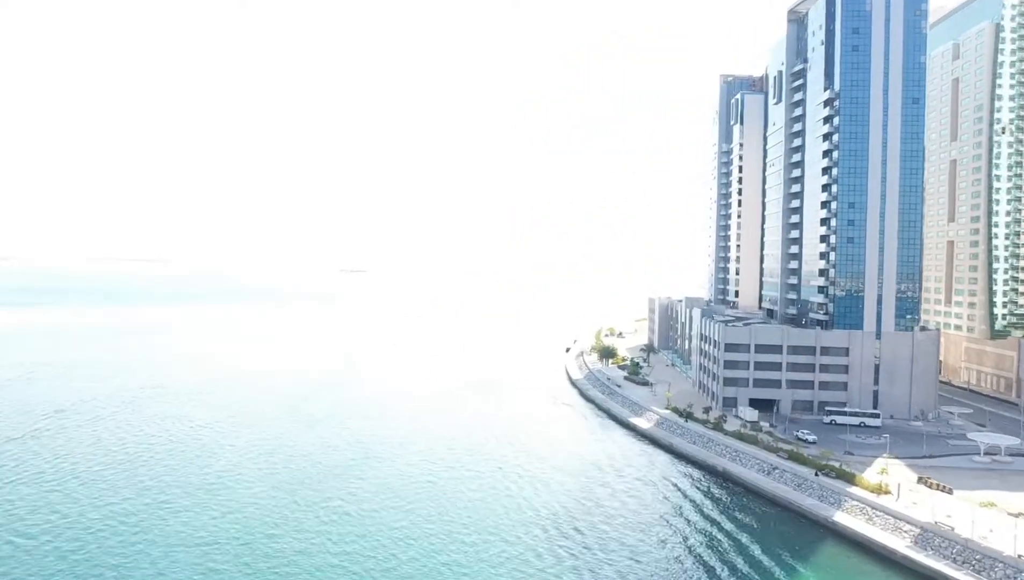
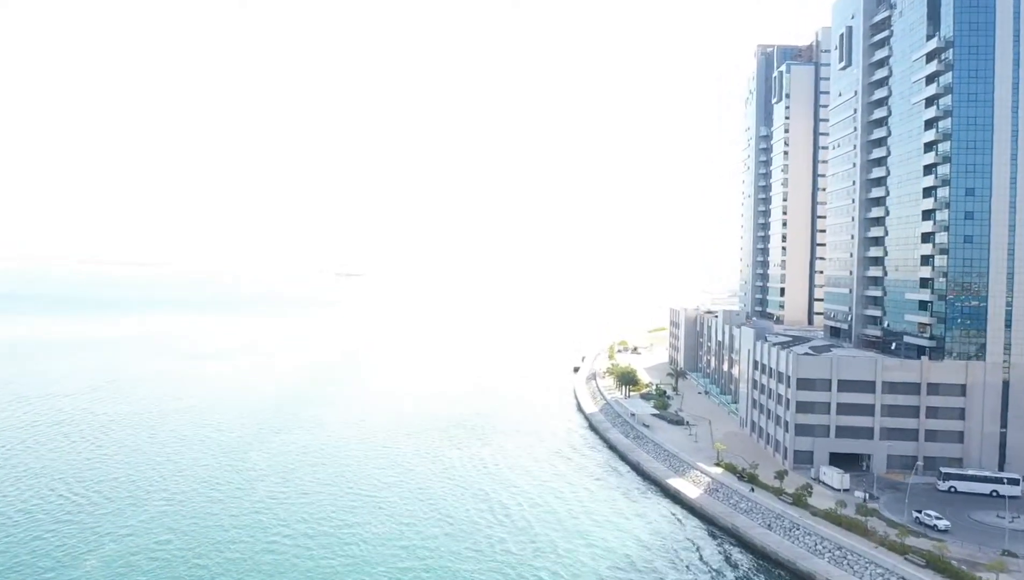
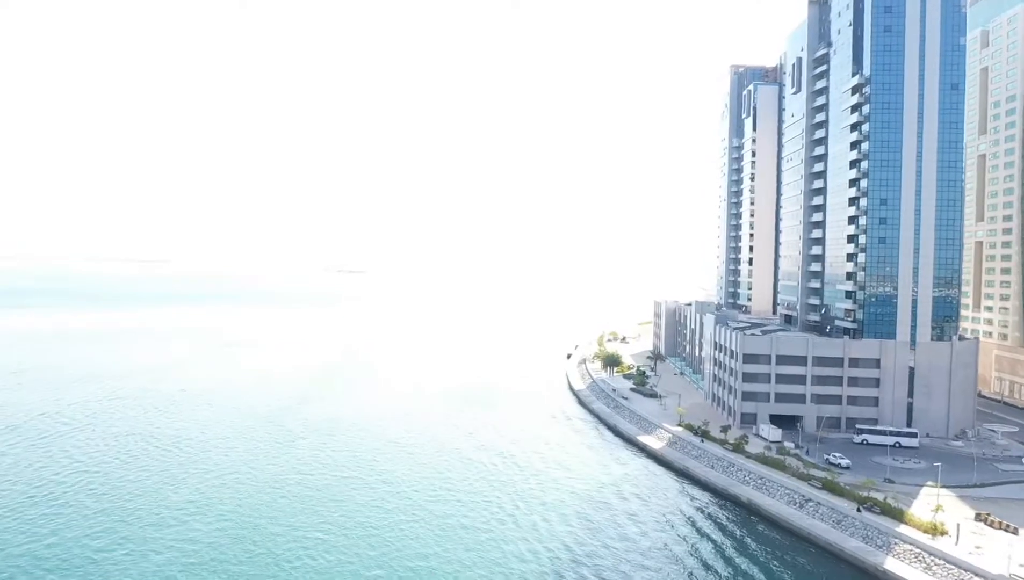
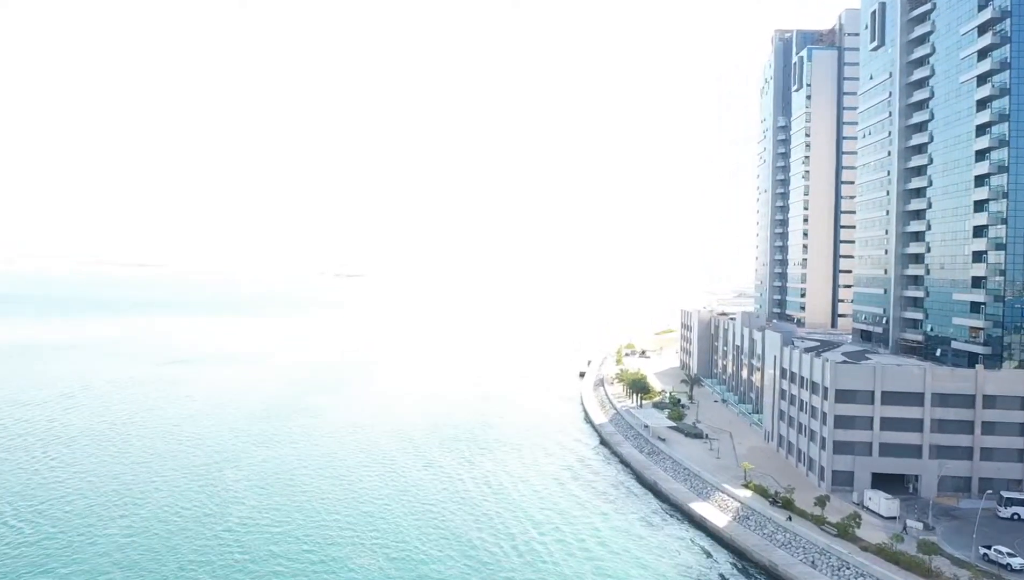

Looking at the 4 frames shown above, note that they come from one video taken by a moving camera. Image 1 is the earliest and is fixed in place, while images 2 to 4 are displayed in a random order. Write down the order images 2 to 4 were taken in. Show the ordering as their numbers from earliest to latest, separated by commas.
3, 2, 4
